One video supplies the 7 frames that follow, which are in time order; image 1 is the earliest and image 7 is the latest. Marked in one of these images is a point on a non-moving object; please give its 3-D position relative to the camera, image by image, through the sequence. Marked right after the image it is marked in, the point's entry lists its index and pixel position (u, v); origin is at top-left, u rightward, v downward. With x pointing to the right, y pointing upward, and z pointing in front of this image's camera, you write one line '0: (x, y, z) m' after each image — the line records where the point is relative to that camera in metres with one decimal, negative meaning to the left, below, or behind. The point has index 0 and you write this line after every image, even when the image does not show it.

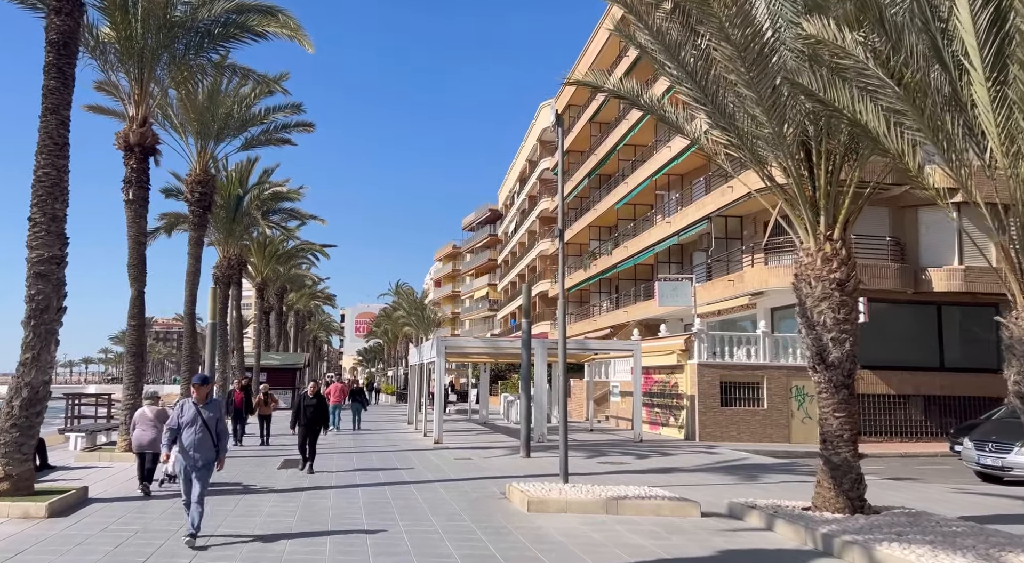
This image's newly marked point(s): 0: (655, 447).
0: (+3.5, -4.0, +19.3) m
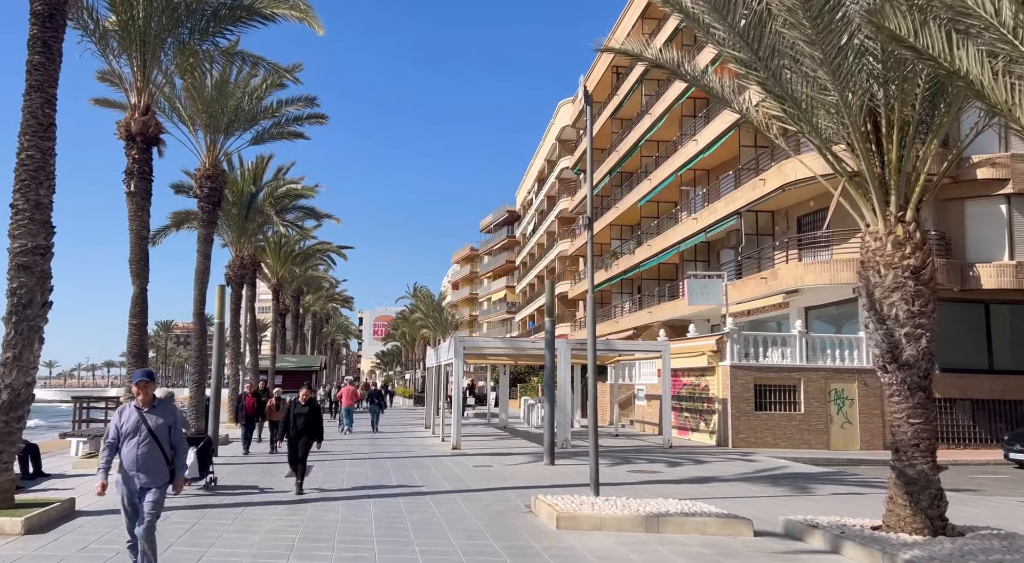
0: (+4.0, -3.9, +18.2) m
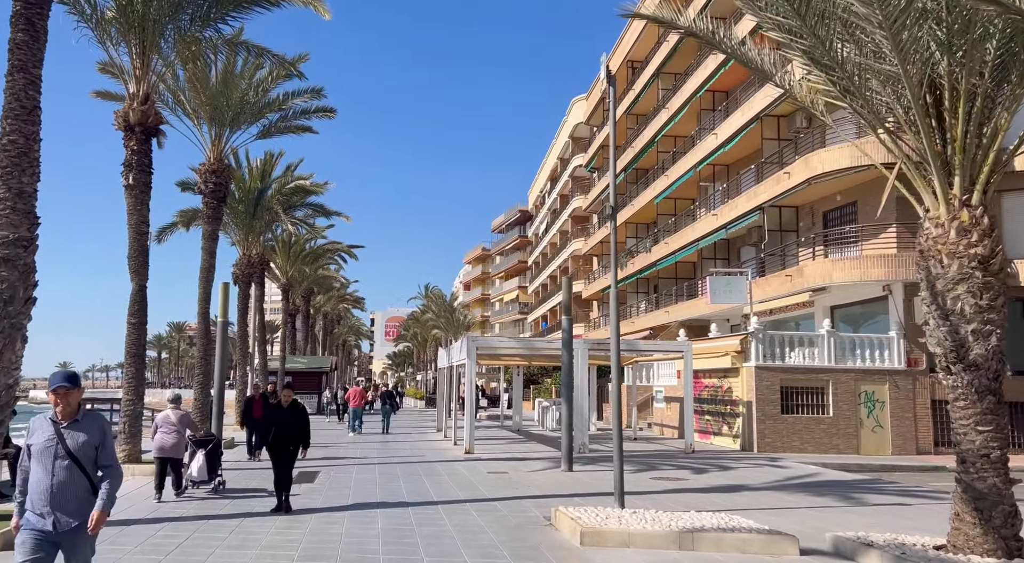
0: (+4.3, -3.8, +17.3) m
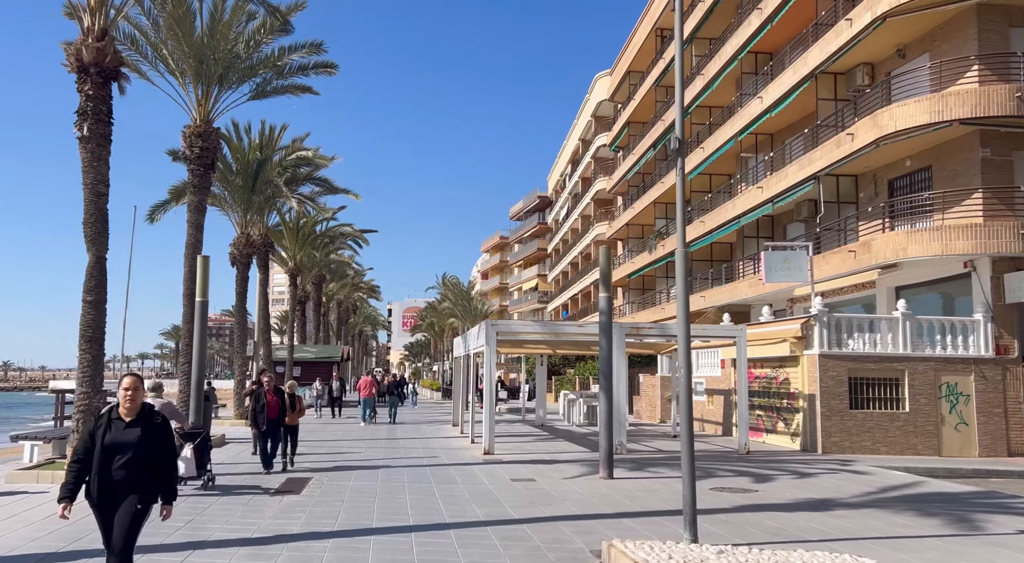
0: (+4.8, -3.3, +14.7) m
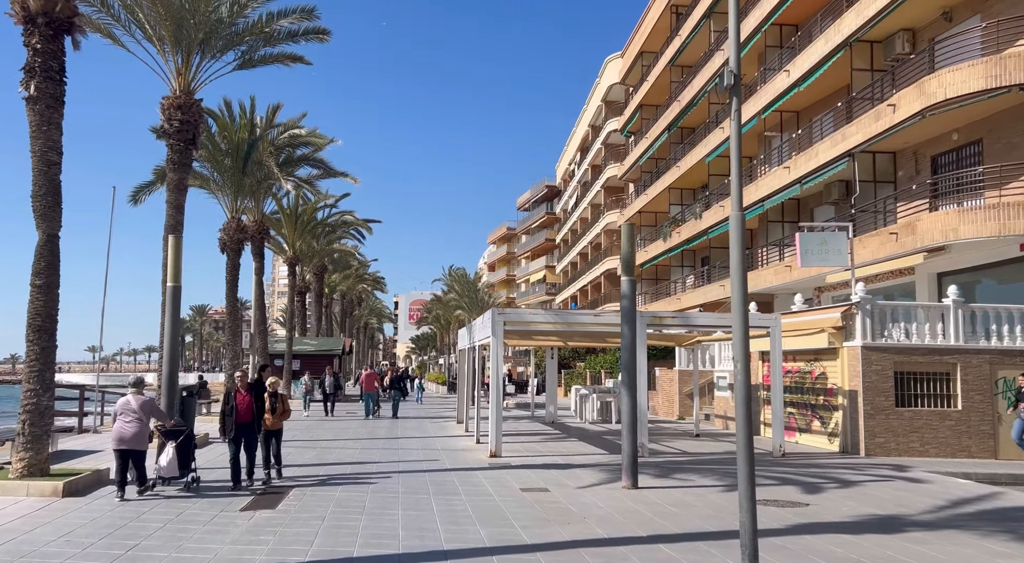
0: (+4.9, -3.1, +13.1) m
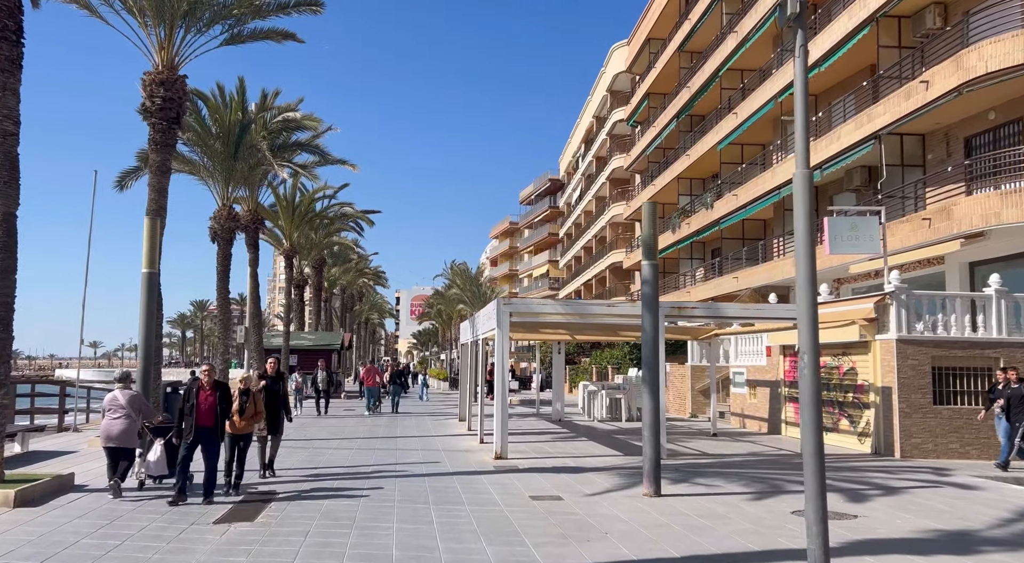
0: (+5.1, -2.8, +12.0) m
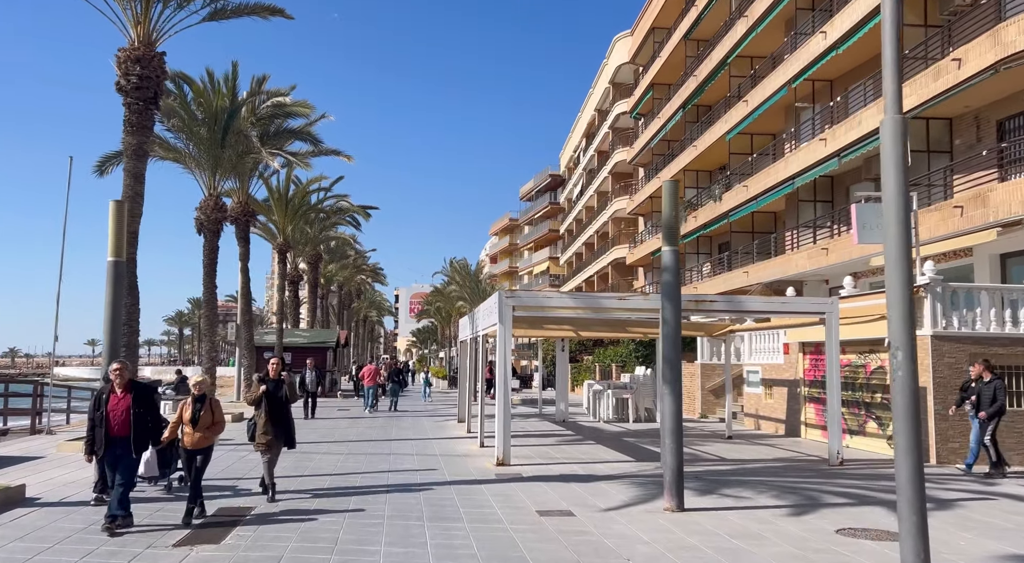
0: (+5.1, -2.7, +10.9) m
